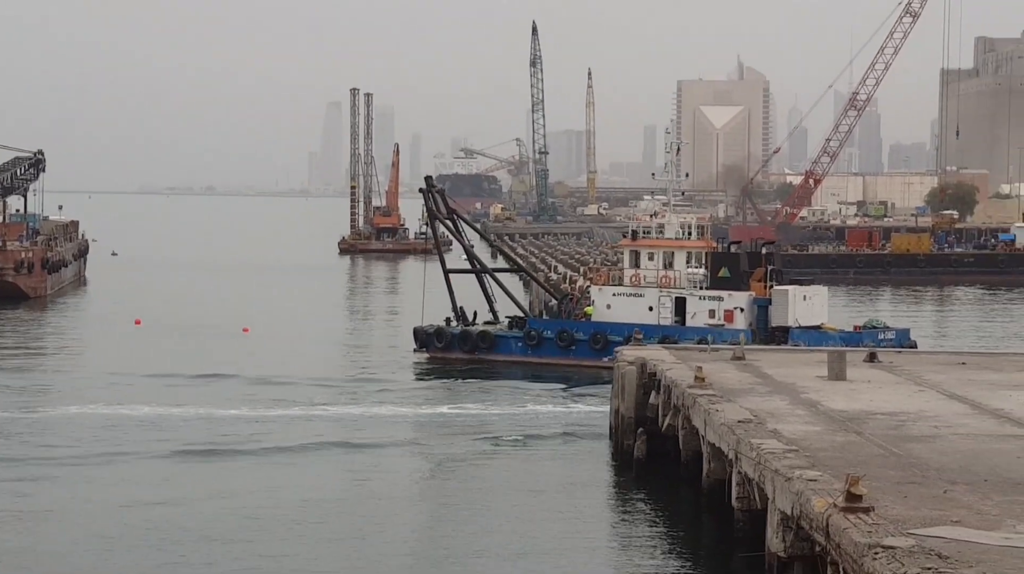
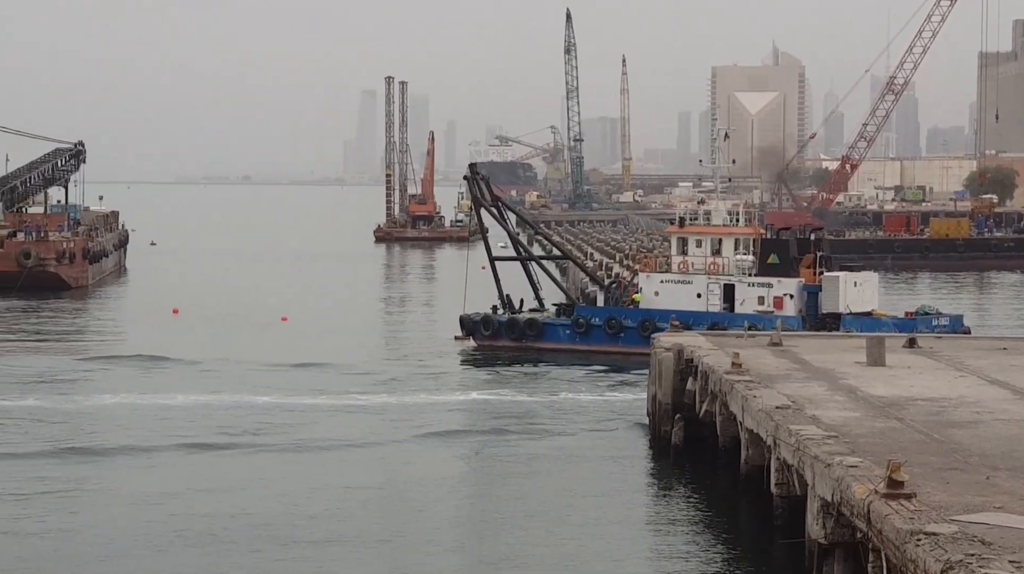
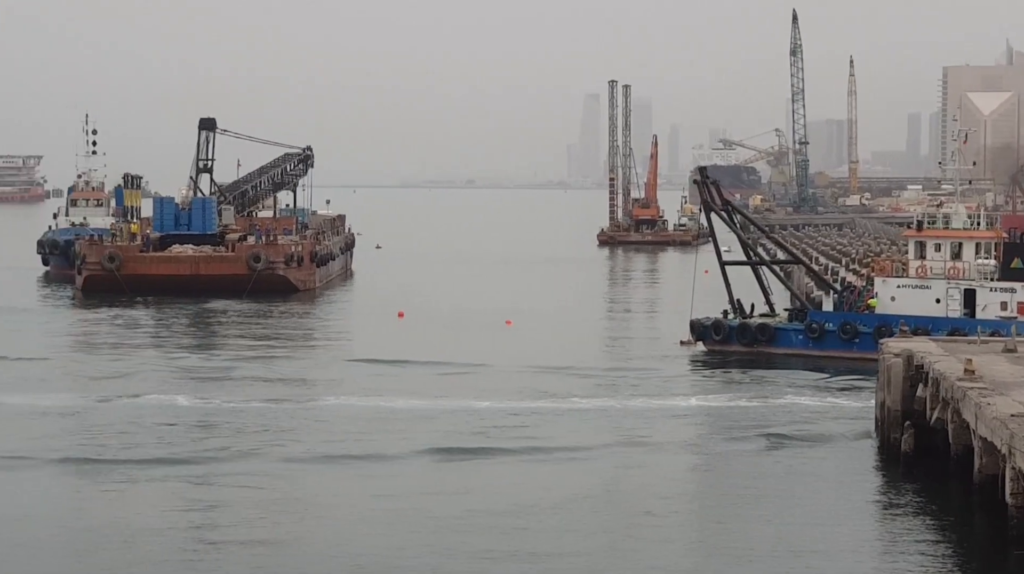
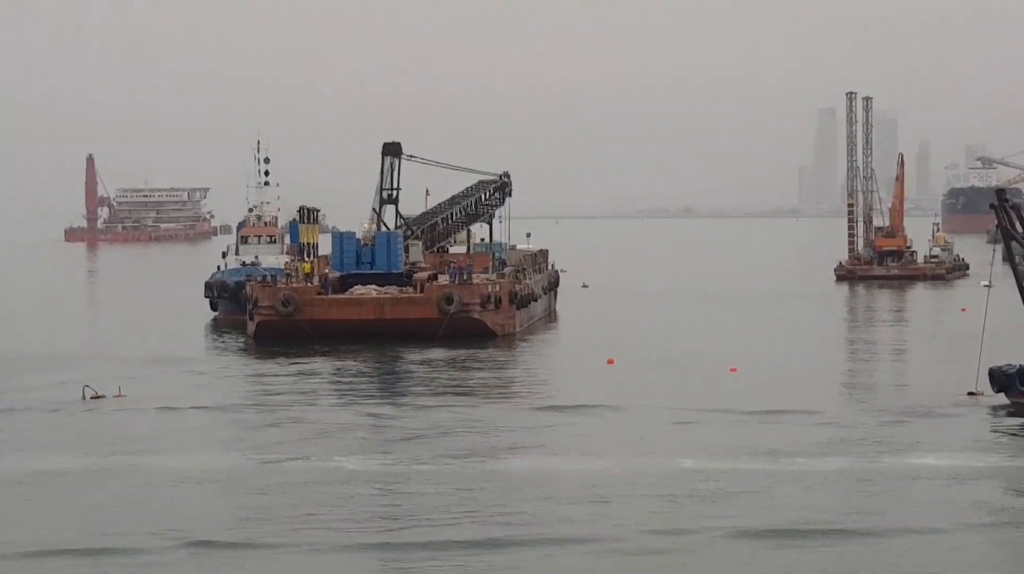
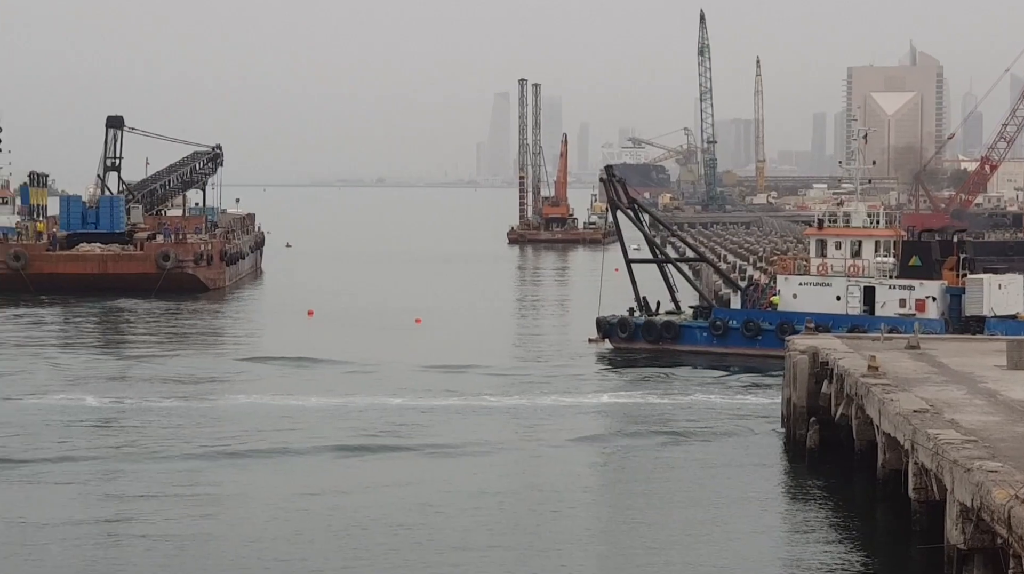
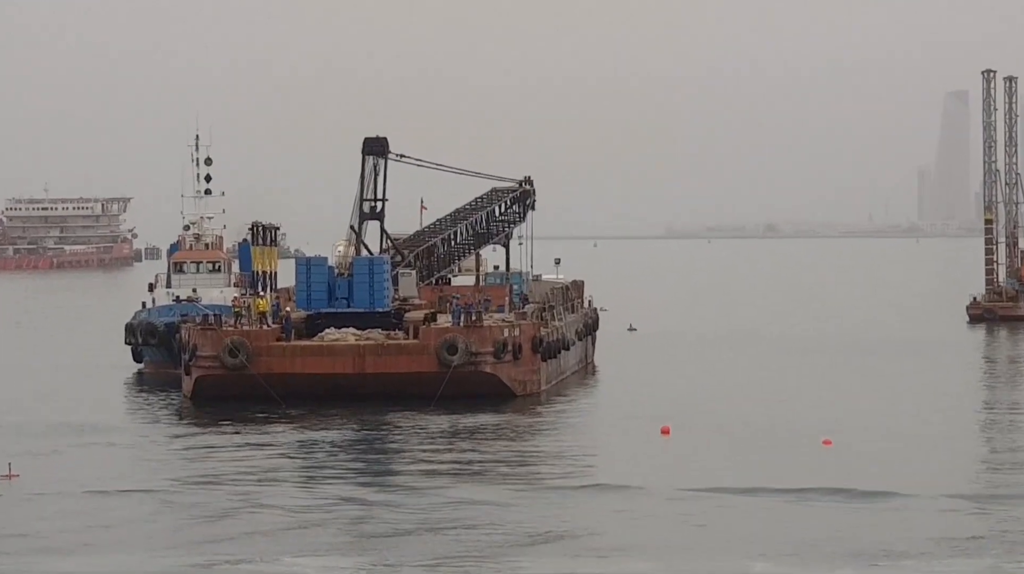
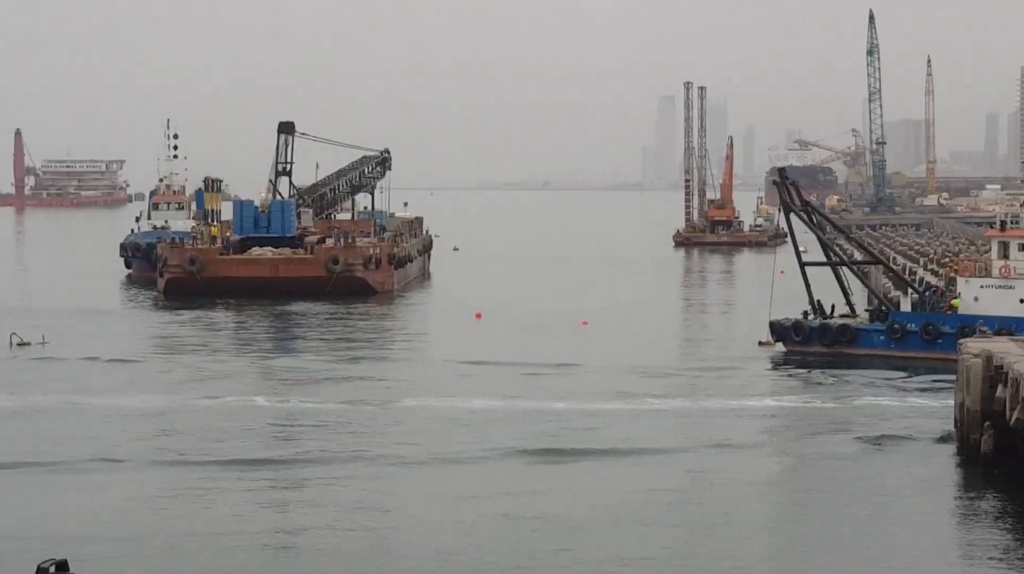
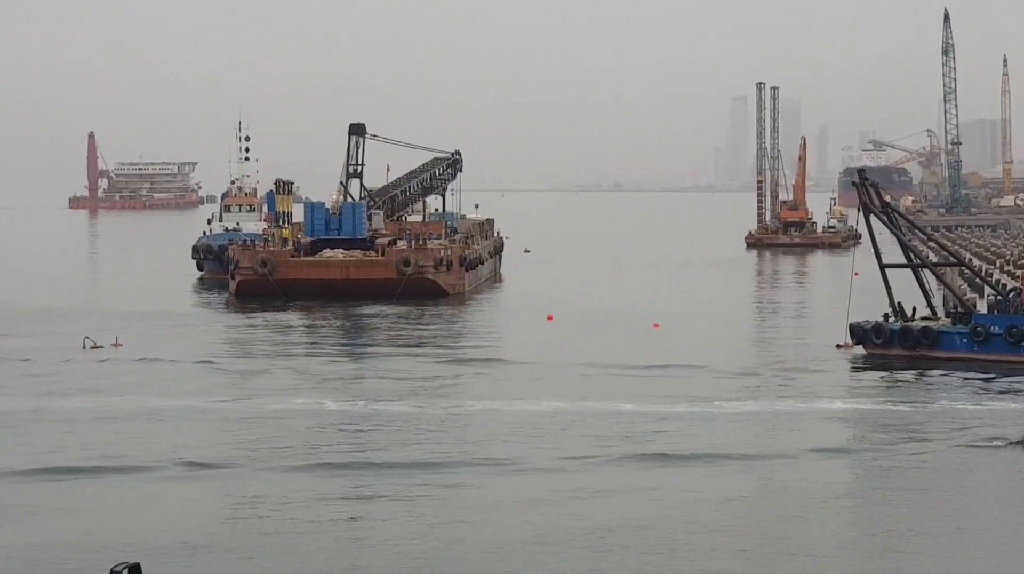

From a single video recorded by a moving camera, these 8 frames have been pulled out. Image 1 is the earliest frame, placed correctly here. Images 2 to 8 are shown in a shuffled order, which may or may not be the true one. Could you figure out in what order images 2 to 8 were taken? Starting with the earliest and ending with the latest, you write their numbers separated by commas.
2, 5, 3, 7, 8, 4, 6
